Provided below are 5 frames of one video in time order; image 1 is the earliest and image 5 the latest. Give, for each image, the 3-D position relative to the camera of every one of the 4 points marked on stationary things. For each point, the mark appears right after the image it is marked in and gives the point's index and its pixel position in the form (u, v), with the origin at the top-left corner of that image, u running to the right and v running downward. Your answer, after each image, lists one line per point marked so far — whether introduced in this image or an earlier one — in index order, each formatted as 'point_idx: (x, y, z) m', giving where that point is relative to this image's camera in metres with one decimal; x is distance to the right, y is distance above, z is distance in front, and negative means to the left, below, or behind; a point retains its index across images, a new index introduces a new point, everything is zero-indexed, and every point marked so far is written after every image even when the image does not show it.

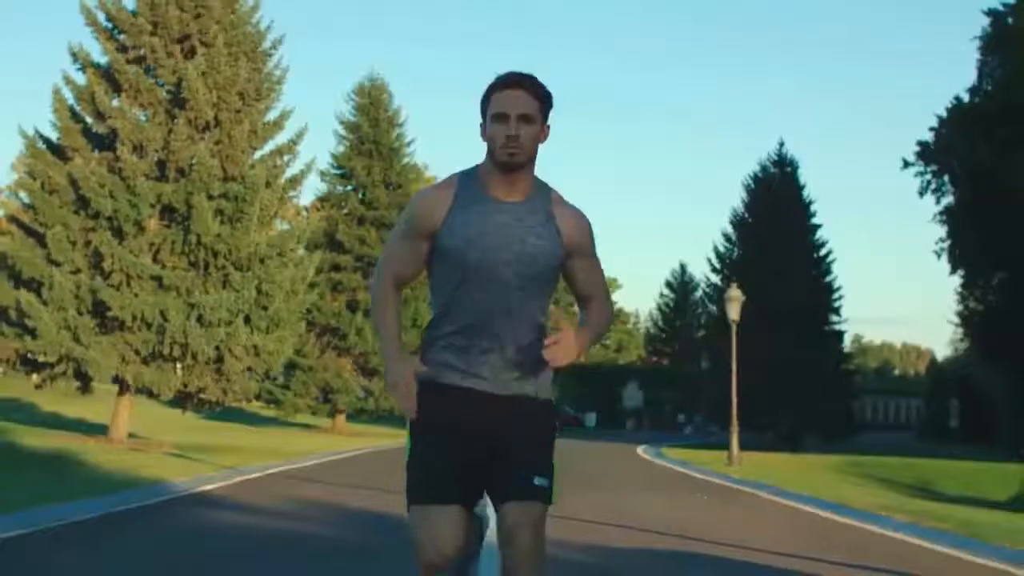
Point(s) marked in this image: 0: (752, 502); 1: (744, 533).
0: (+3.0, -2.6, +18.0) m
1: (+2.3, -2.3, +14.3) m
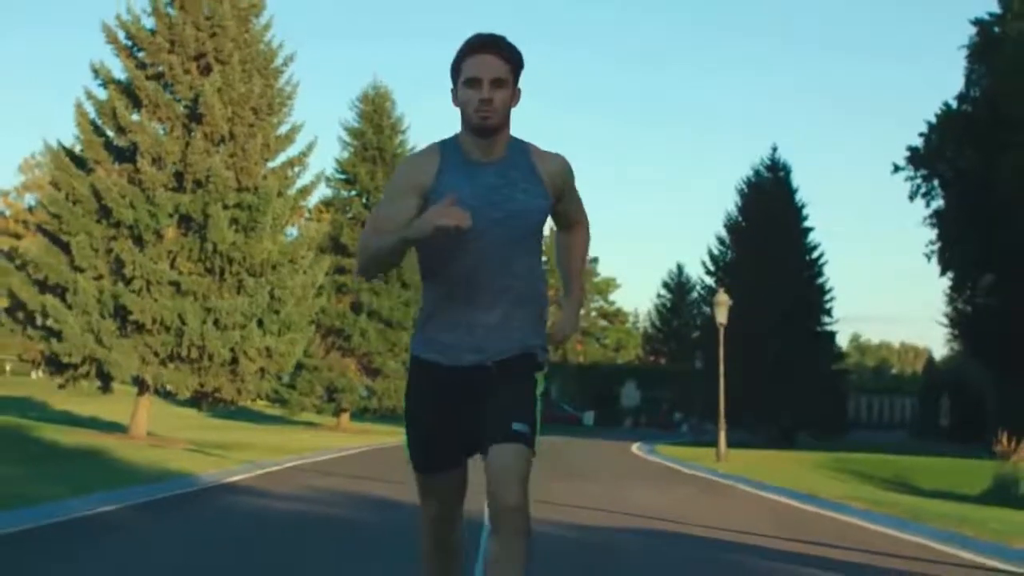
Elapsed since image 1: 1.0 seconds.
0: (+2.9, -2.6, +19.1) m
1: (+2.3, -2.4, +15.4) m
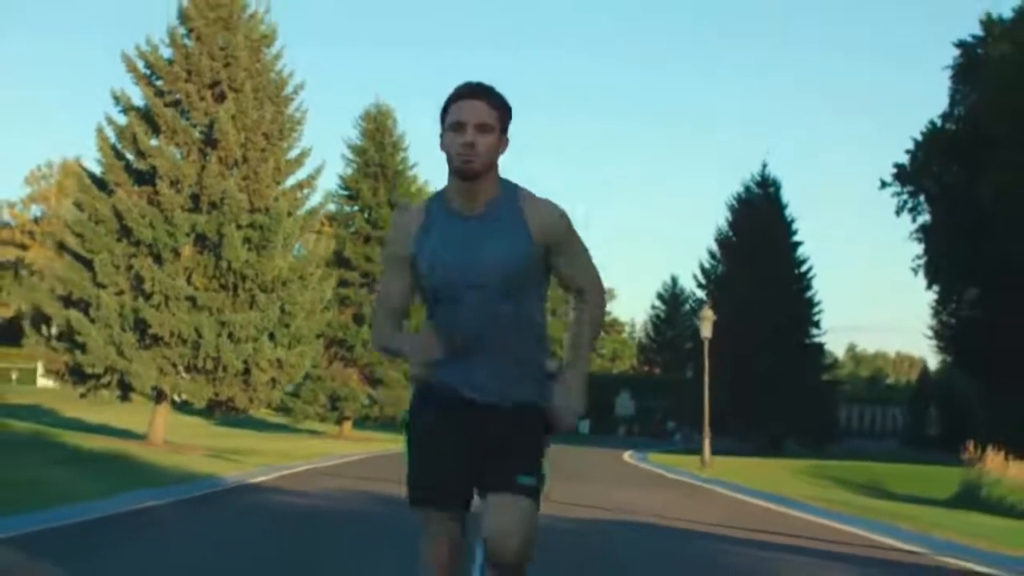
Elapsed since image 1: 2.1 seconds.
0: (+2.9, -2.9, +20.4) m
1: (+2.3, -2.6, +16.7) m
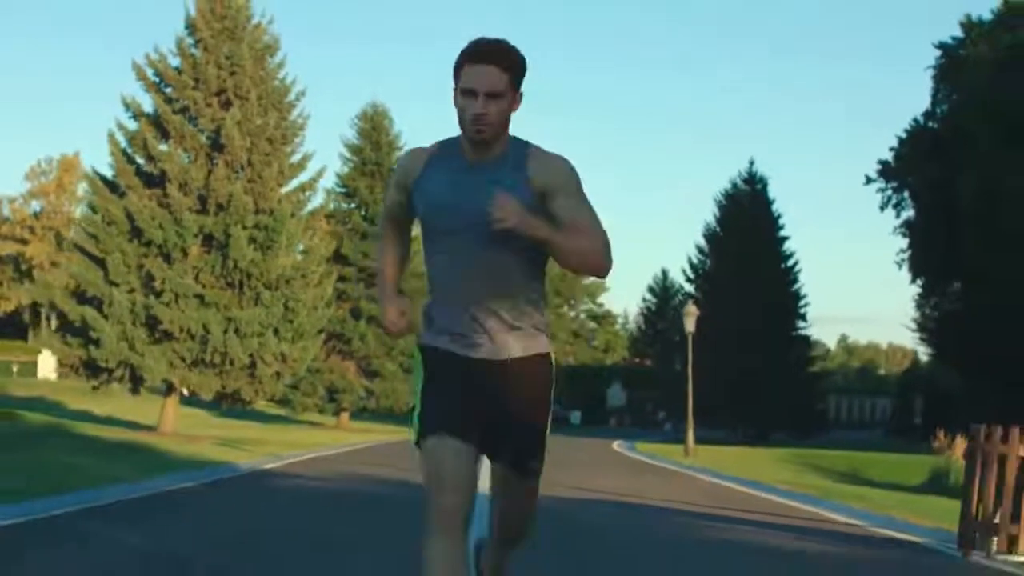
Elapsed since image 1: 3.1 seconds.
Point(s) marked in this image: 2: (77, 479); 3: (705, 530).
0: (+2.8, -2.8, +21.6) m
1: (+2.2, -2.6, +17.9) m
2: (-5.2, -2.3, +17.6) m
3: (+1.8, -2.2, +13.5) m
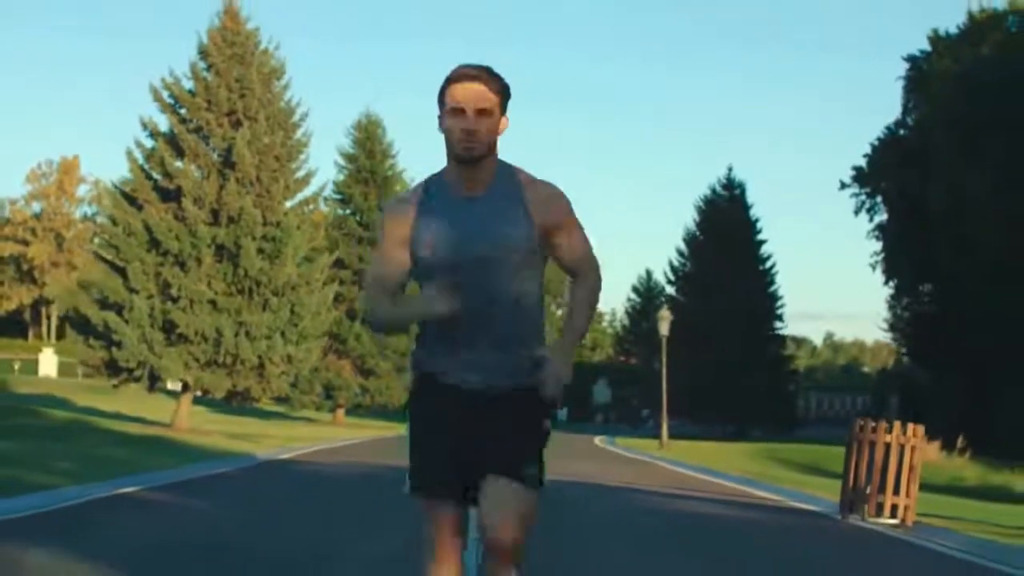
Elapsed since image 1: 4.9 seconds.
0: (+2.6, -3.0, +23.7) m
1: (+2.0, -2.7, +19.9) m
2: (-5.4, -2.4, +19.6) m
3: (+1.7, -2.4, +15.6) m
